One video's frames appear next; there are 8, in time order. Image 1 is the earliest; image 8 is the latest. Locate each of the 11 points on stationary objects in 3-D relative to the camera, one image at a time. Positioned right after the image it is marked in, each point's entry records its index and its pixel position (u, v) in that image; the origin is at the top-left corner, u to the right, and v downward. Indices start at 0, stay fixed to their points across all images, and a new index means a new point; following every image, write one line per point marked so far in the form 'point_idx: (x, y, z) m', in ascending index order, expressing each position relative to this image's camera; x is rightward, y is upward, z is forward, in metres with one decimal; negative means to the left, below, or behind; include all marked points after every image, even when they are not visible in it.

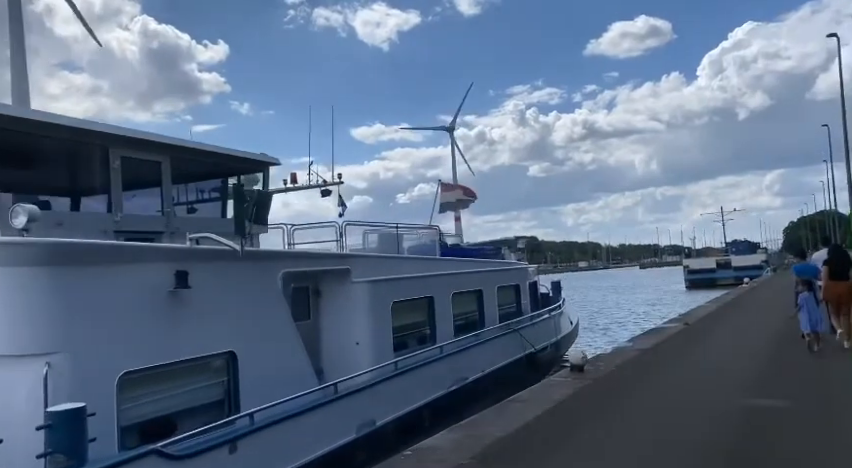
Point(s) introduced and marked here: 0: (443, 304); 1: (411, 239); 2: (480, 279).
0: (+0.3, -1.2, +10.8) m
1: (-0.3, -0.1, +12.6) m
2: (+1.0, -0.8, +12.2) m
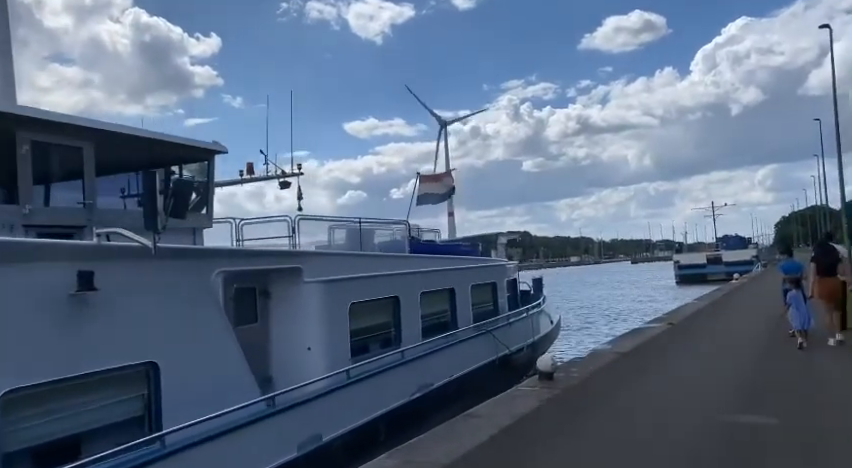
0: (-0.3, -1.1, +10.0) m
1: (-0.8, 0.0, +11.8) m
2: (+0.5, -0.8, +11.5) m
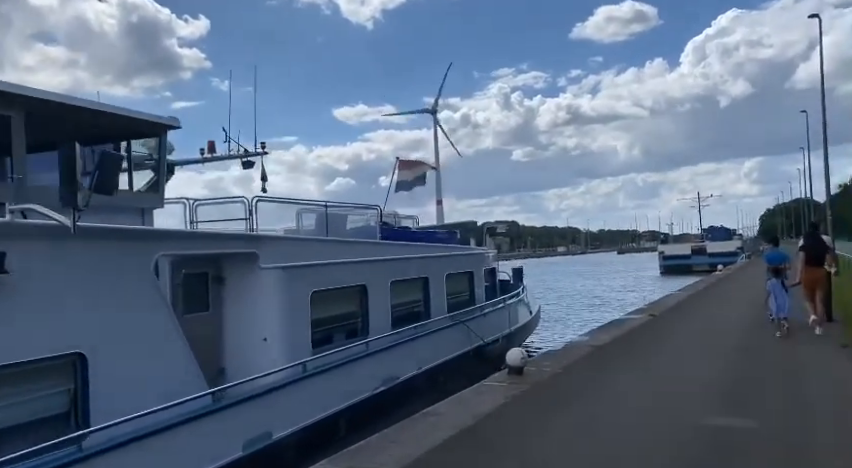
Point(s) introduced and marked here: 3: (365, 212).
0: (-0.7, -0.9, +9.6) m
1: (-1.3, +0.3, +11.3) m
2: (0.0, -0.5, +11.0) m
3: (-1.1, +0.4, +11.6) m
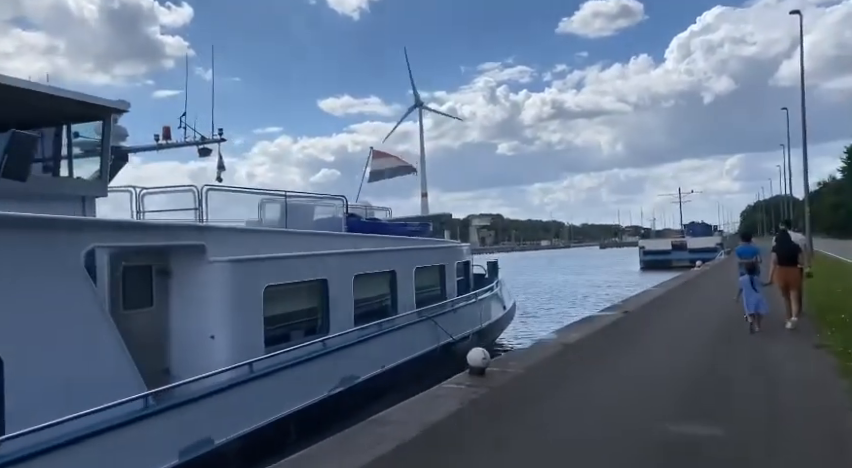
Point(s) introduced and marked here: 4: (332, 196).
0: (-1.2, -0.8, +9.1) m
1: (-1.8, +0.4, +10.9) m
2: (-0.5, -0.4, +10.6) m
3: (-1.6, +0.5, +11.1) m
4: (-1.6, +0.6, +11.1) m
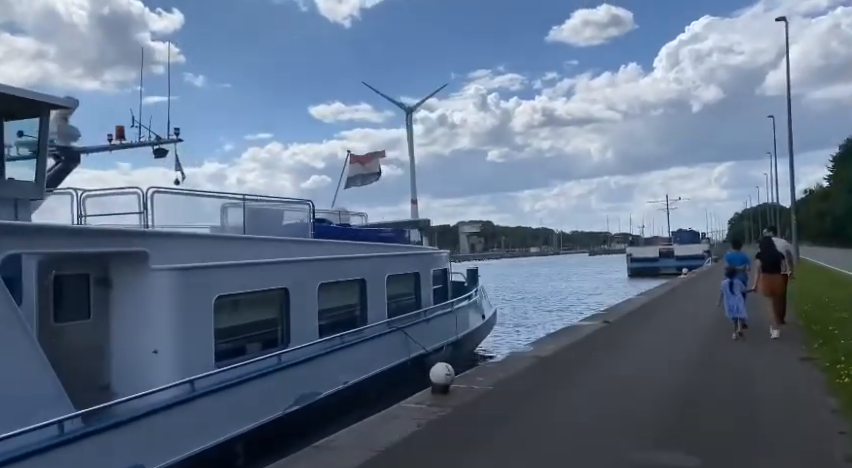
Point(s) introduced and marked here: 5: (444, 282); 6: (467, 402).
0: (-1.6, -0.8, +8.6) m
1: (-2.3, +0.3, +10.4) m
2: (-1.0, -0.5, +10.1) m
3: (-2.1, +0.4, +10.6) m
4: (-2.1, +0.5, +10.6) m
5: (+0.4, -1.0, +13.8) m
6: (+0.4, -1.6, +6.3) m
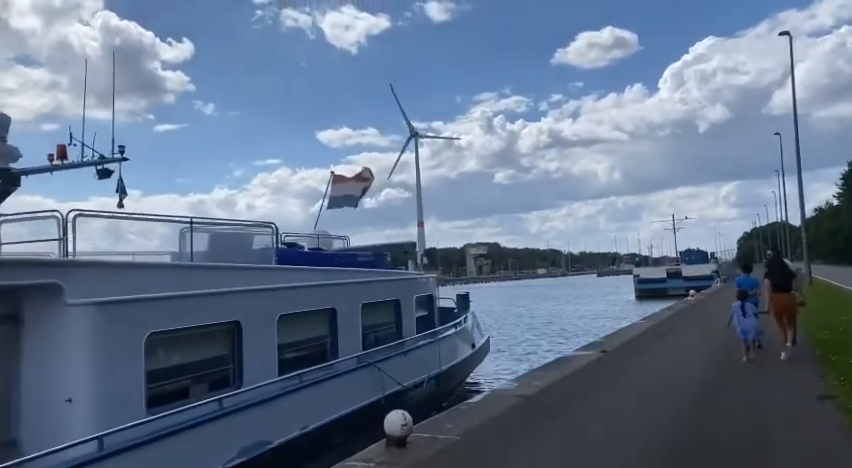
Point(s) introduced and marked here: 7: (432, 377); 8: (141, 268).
0: (-2.0, -1.2, +7.8) m
1: (-2.6, -0.1, +9.6) m
2: (-1.3, -0.9, +9.3) m
3: (-2.4, 0.0, +9.8) m
4: (-2.4, +0.1, +9.7) m
5: (+0.1, -1.5, +12.9) m
6: (0.0, -1.8, +5.3) m
7: (+0.1, -2.3, +10.6) m
8: (-2.7, -0.3, +6.3) m
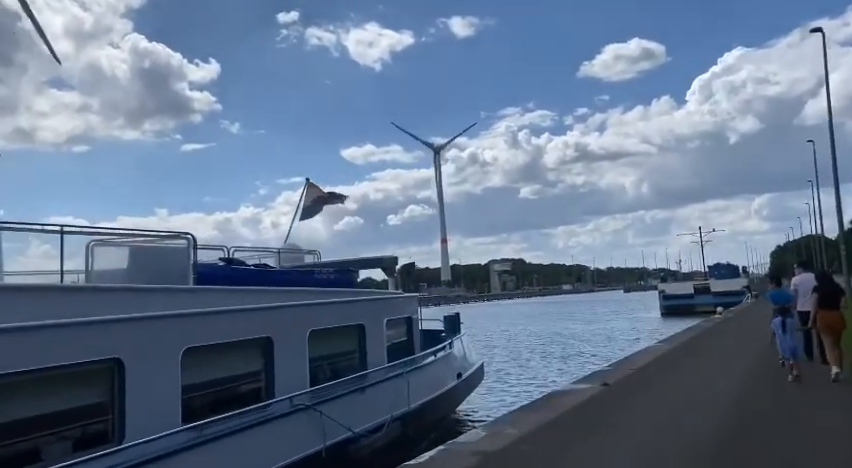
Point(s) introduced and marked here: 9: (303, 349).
0: (-2.6, -1.3, +6.2) m
1: (-3.1, -0.3, +8.0) m
2: (-1.9, -1.0, +7.7) m
3: (-2.9, -0.1, +8.3) m
4: (-2.9, 0.0, +8.2) m
5: (-0.3, -1.7, +11.2) m
6: (-0.6, -1.9, +3.6) m
7: (-0.3, -2.5, +8.9) m
8: (-3.4, -0.4, +4.8) m
9: (-1.6, -1.5, +8.2) m
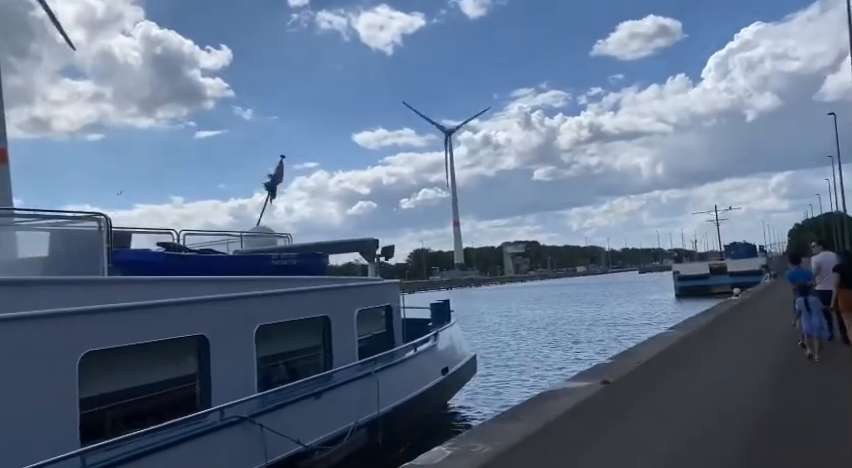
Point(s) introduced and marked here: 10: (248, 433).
0: (-3.0, -1.1, +5.0) m
1: (-3.5, -0.1, +6.9) m
2: (-2.2, -0.8, +6.5) m
3: (-3.3, +0.1, +7.1) m
4: (-3.3, +0.2, +7.0) m
5: (-0.6, -1.4, +10.0) m
6: (-1.1, -1.7, +2.5) m
7: (-0.7, -2.2, +7.7) m
8: (-3.8, -0.3, +3.6) m
9: (-1.9, -1.2, +7.0) m
10: (-1.7, -1.8, +6.0) m
